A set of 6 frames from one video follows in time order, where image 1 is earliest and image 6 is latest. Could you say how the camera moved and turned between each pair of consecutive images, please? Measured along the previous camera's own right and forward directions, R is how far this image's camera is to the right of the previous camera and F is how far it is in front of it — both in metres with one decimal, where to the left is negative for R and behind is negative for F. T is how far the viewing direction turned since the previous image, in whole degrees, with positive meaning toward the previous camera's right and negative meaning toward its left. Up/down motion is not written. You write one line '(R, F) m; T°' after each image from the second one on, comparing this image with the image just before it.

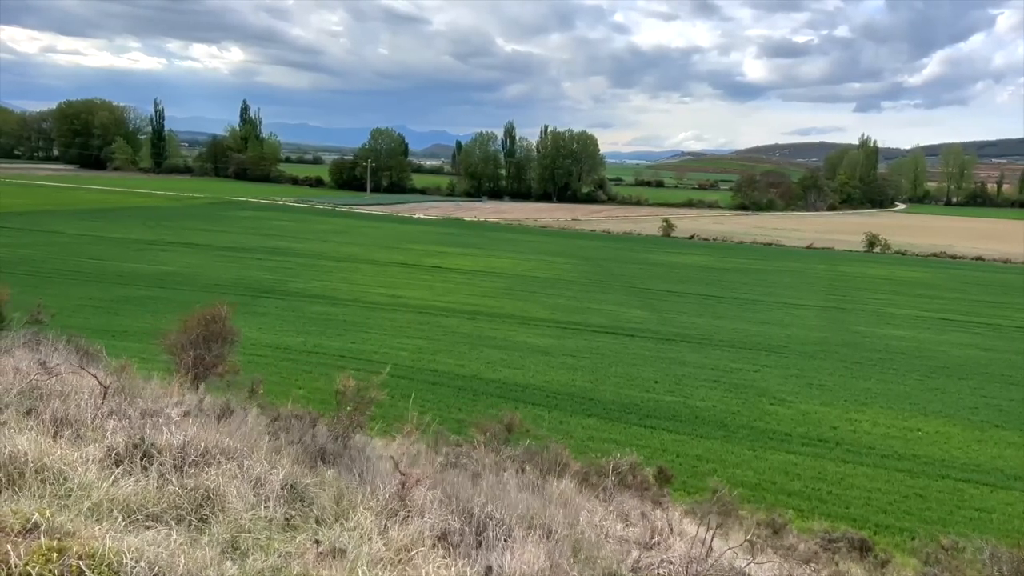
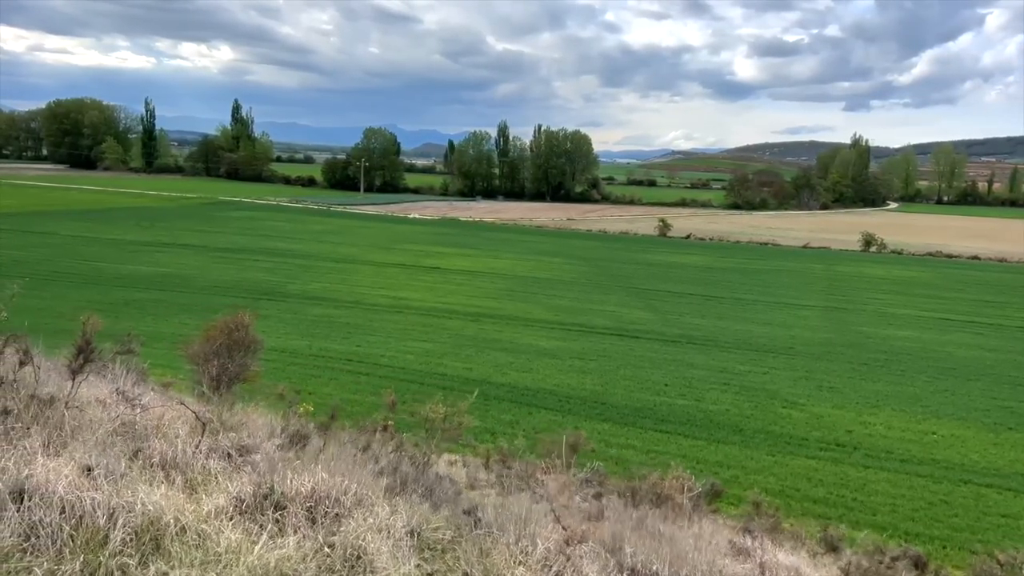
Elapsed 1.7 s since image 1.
(-0.4, +0.2) m; +1°
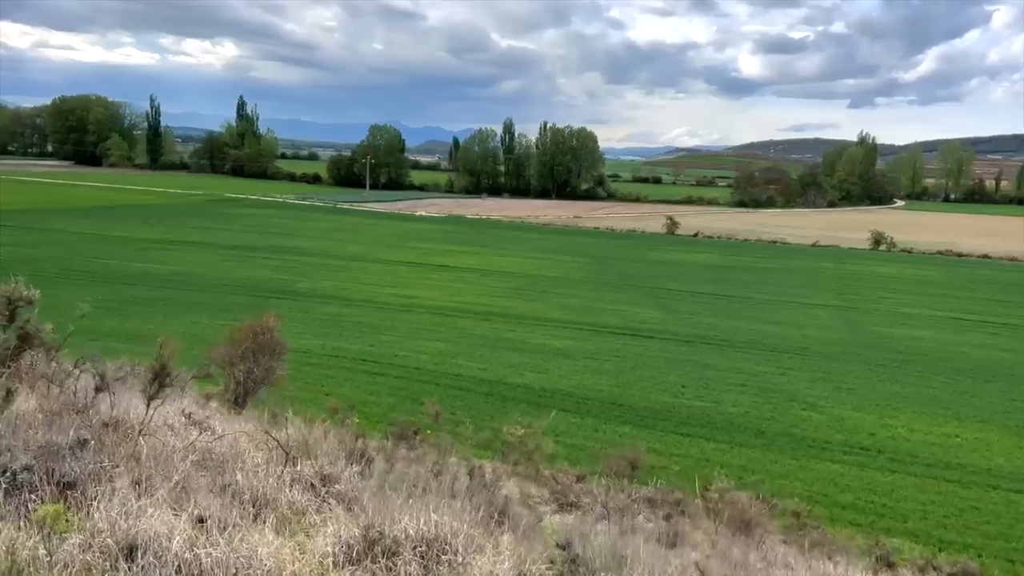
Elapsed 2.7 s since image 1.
(-0.3, +0.2) m; 0°
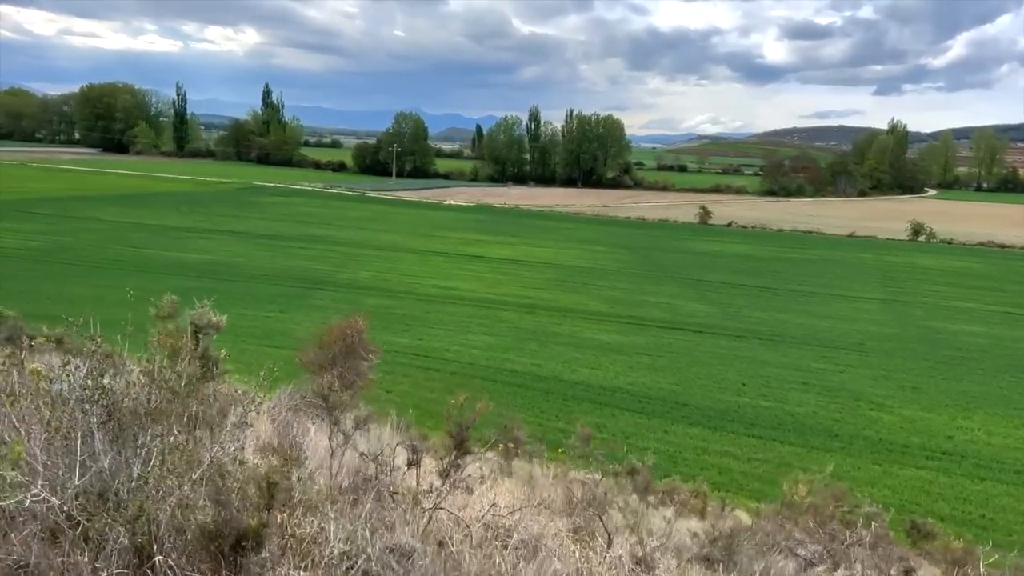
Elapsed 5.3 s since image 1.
(-0.8, +0.4) m; -1°
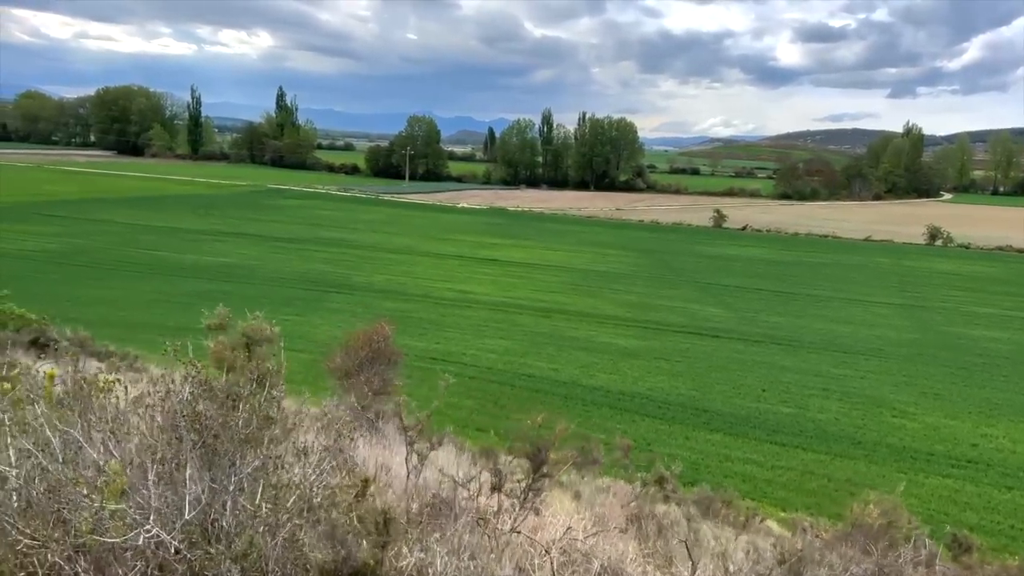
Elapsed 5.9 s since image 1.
(-0.1, 0.0) m; -1°
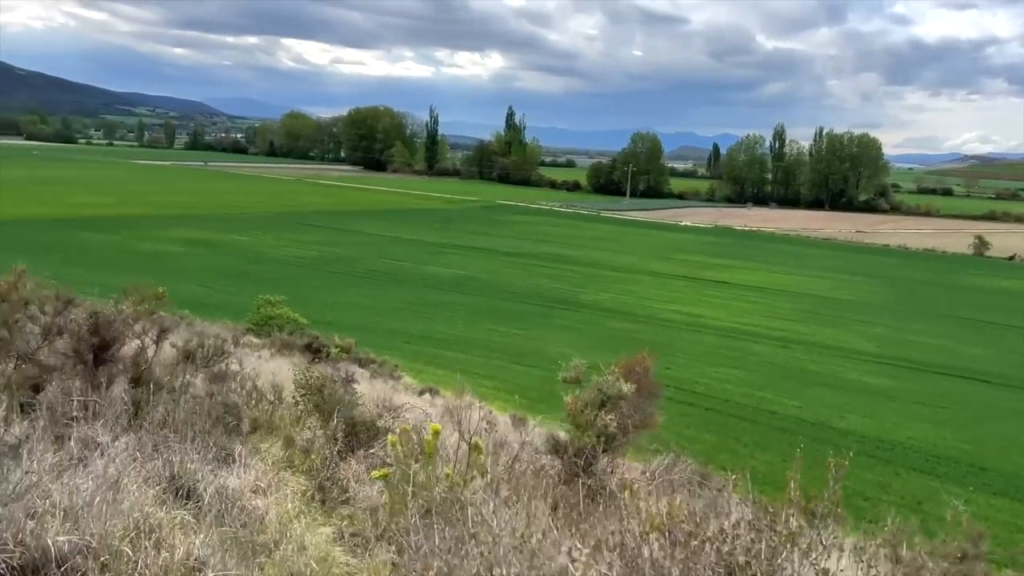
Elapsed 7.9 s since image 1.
(-0.5, +0.2) m; -15°
